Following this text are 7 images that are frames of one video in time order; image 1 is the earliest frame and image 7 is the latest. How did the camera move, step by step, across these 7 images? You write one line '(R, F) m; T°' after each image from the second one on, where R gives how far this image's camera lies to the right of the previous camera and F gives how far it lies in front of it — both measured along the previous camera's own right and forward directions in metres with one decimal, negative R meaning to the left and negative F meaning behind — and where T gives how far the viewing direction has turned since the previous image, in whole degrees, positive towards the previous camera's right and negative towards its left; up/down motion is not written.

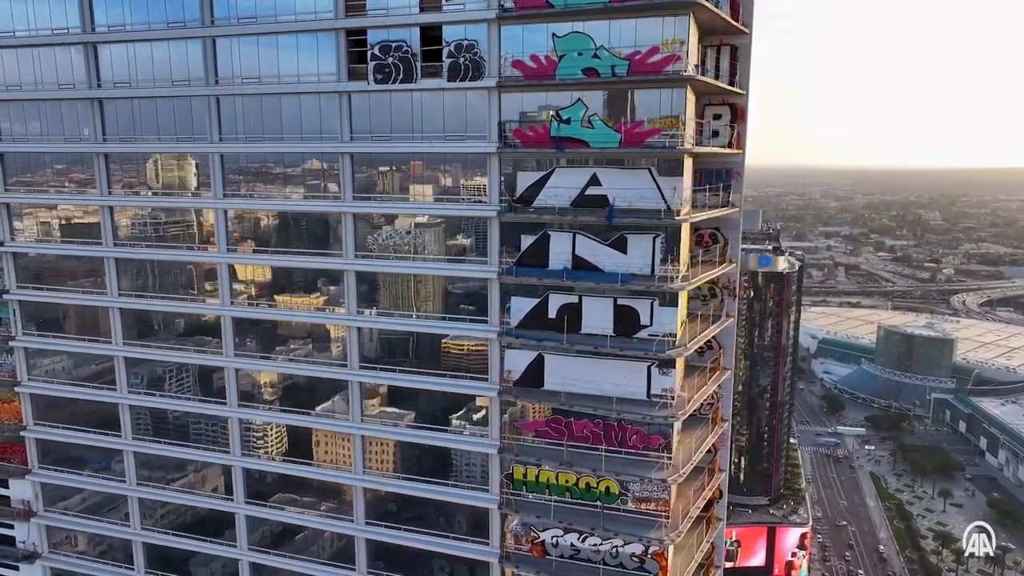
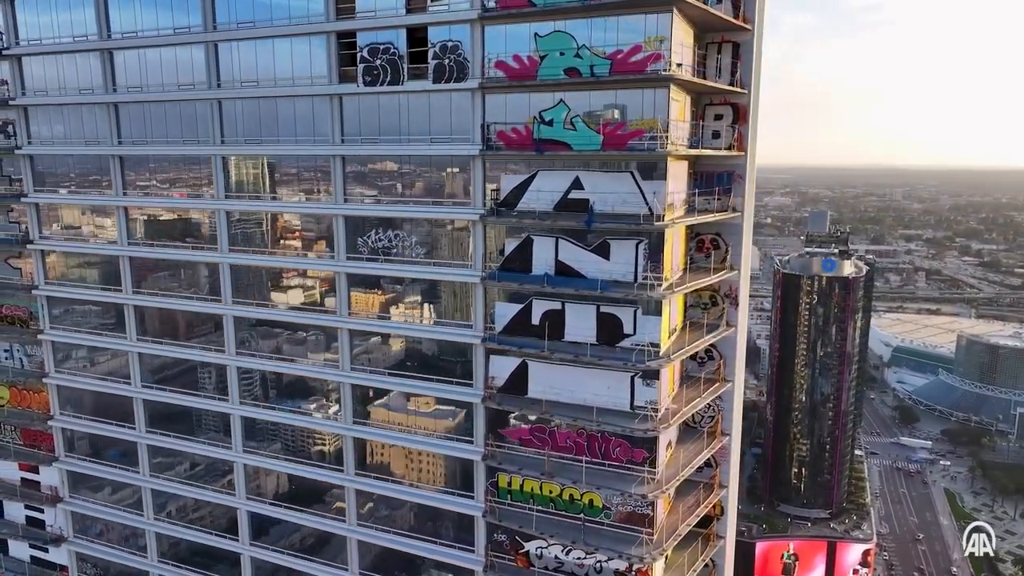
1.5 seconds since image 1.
(+2.9, +0.7) m; -5°
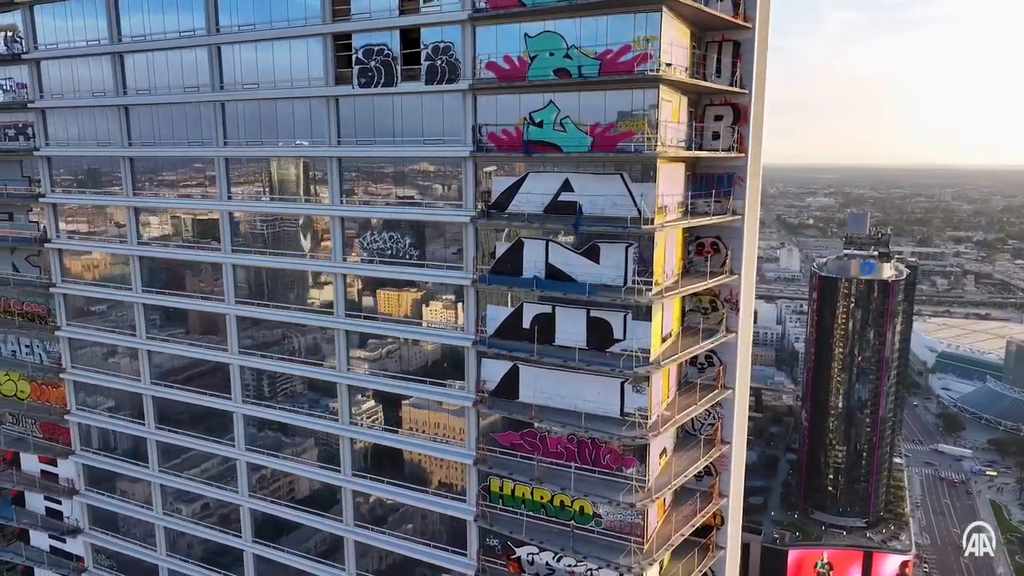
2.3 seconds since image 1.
(+1.6, +0.3) m; -3°
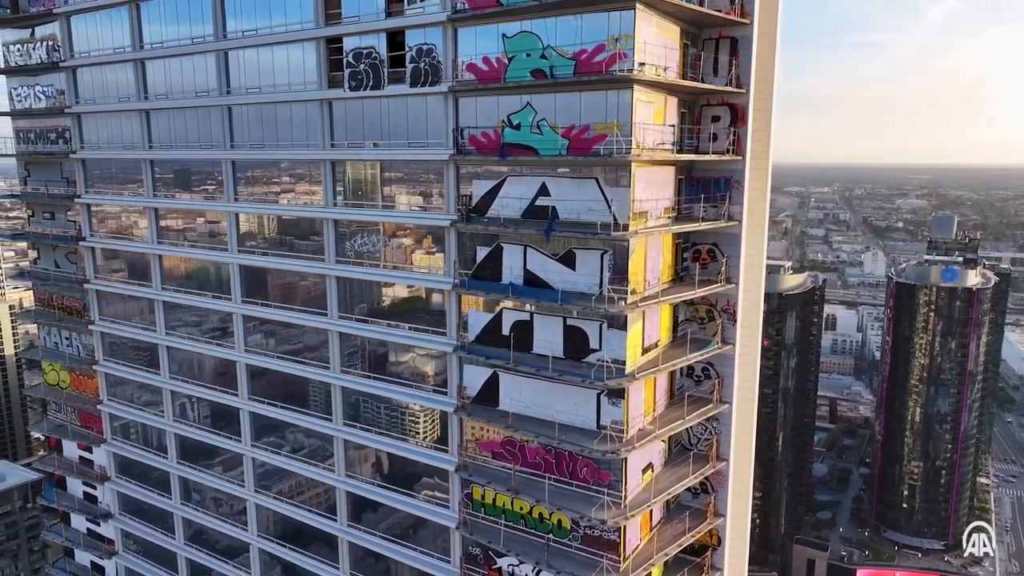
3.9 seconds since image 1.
(+3.2, +0.7) m; -6°
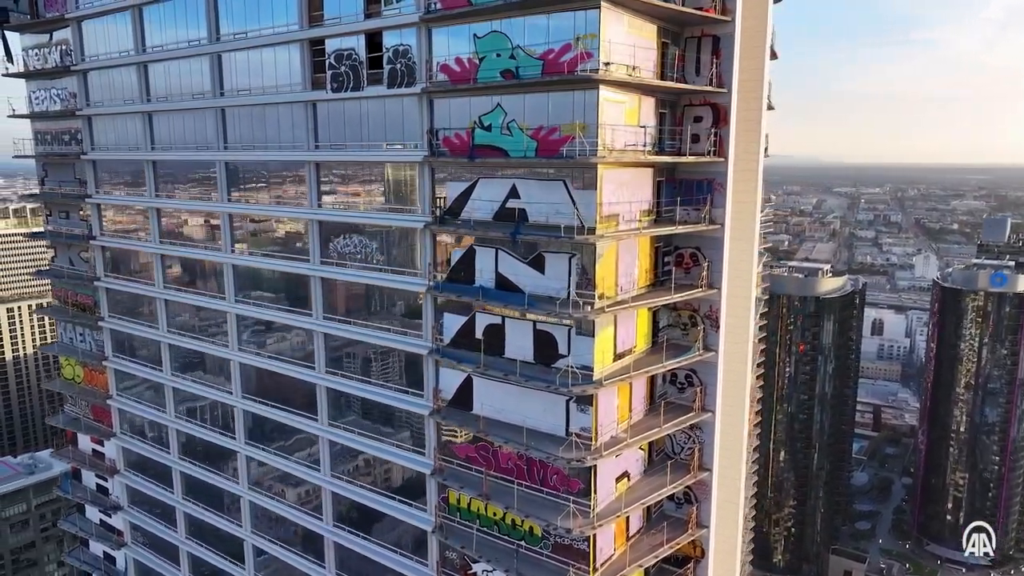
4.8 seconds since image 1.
(+2.3, +0.4) m; -3°
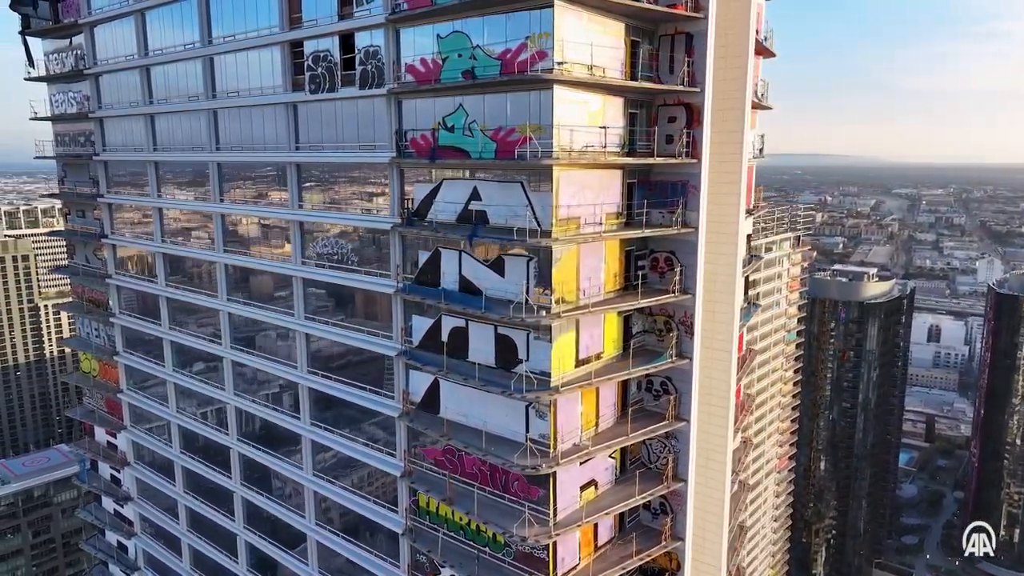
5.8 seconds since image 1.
(+2.8, +0.4) m; -4°
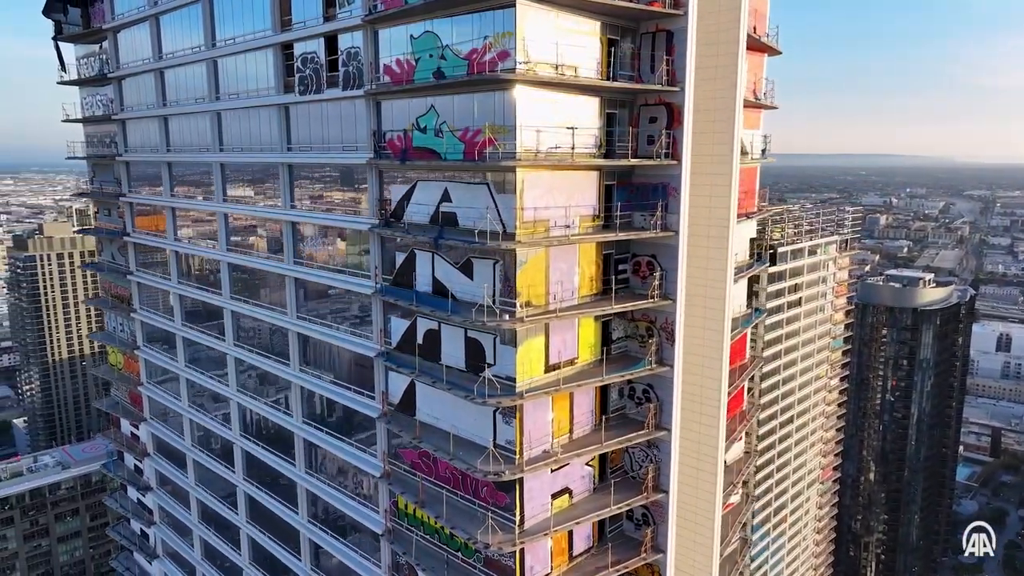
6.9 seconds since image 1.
(+2.6, +0.4) m; -4°
